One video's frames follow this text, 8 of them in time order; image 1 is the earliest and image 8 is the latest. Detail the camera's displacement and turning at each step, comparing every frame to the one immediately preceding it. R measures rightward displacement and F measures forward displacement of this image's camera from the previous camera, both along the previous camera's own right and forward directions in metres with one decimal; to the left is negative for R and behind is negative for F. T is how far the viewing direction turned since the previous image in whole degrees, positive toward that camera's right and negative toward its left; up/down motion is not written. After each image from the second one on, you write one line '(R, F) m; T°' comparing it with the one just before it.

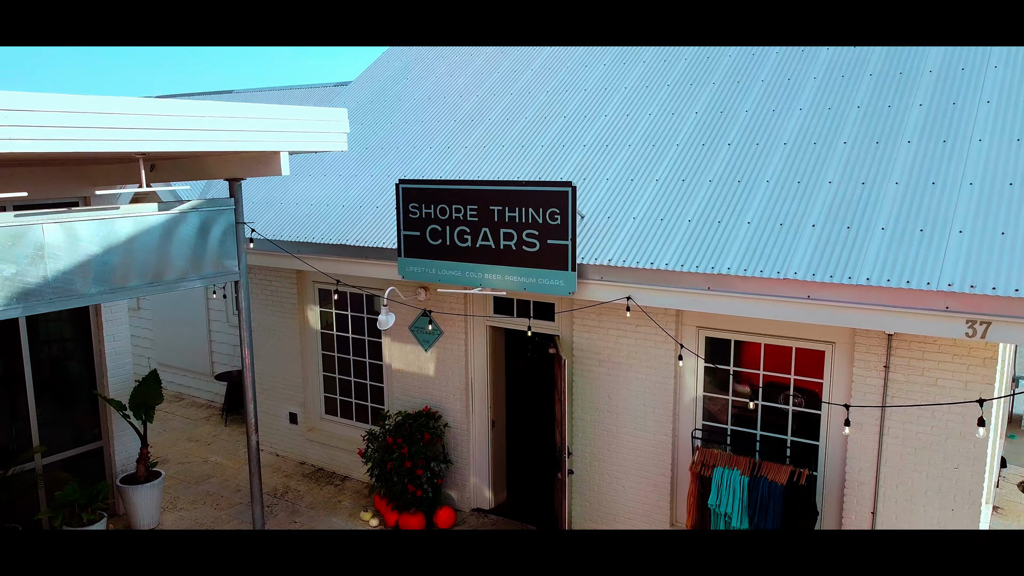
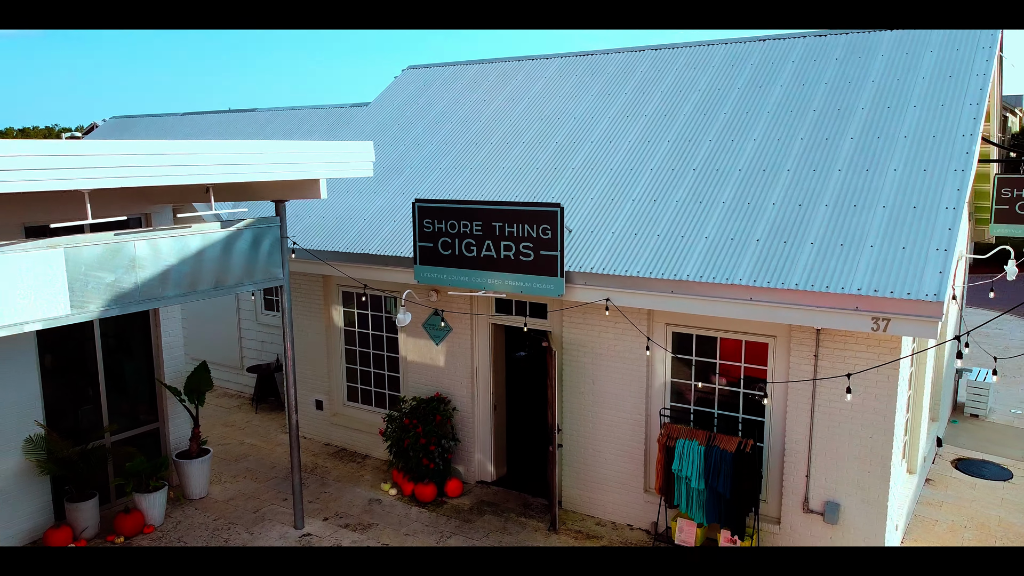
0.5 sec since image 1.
(0.0, -0.7) m; 0°
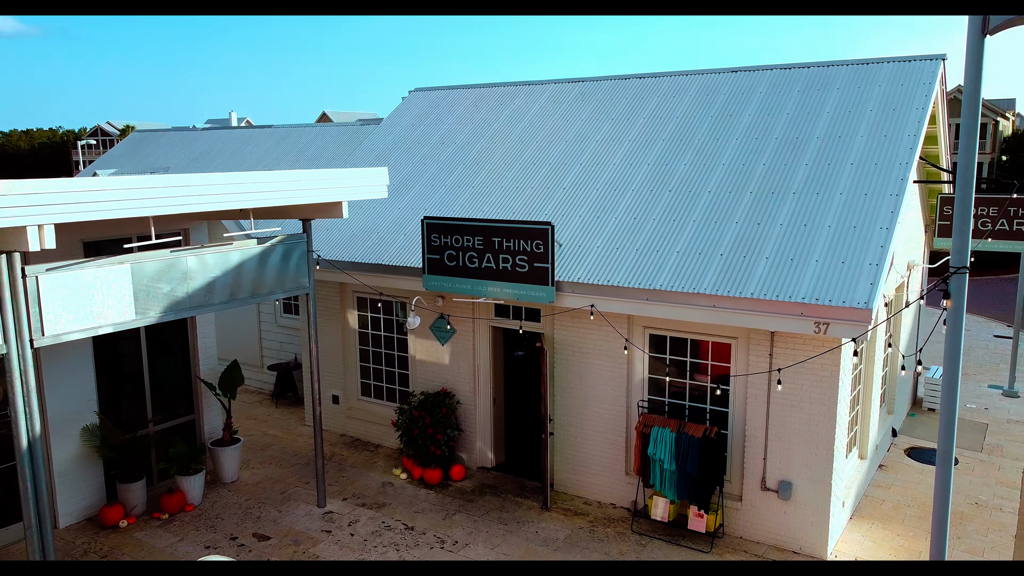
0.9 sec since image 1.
(0.0, -0.6) m; 0°
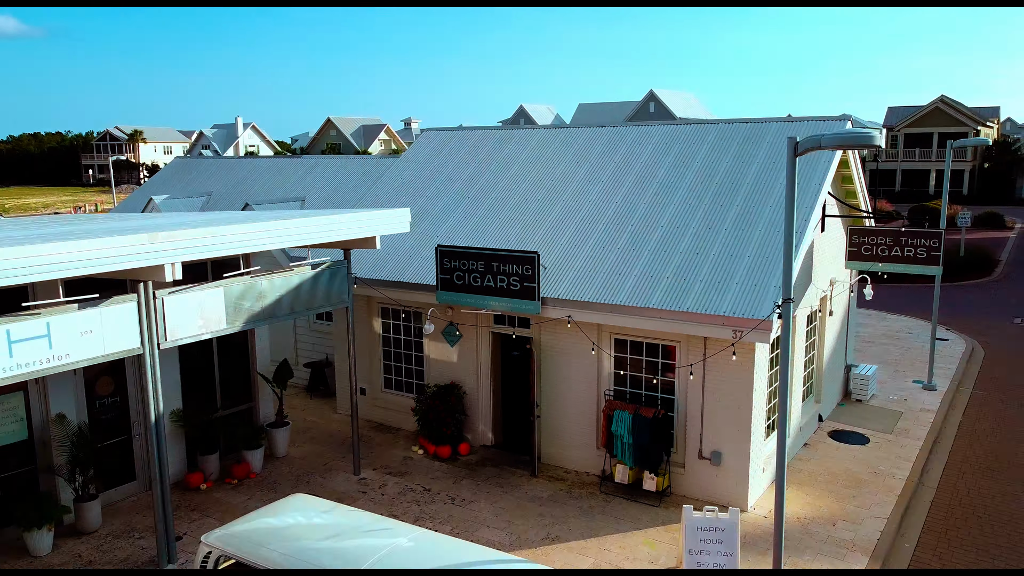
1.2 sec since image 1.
(+0.1, -1.4) m; 0°
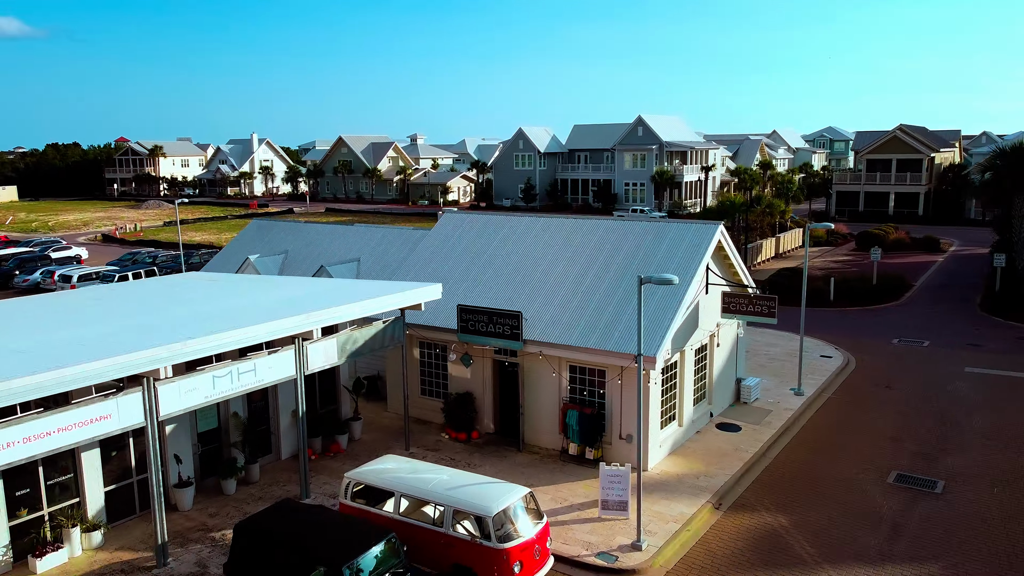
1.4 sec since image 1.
(+0.1, -3.9) m; 0°
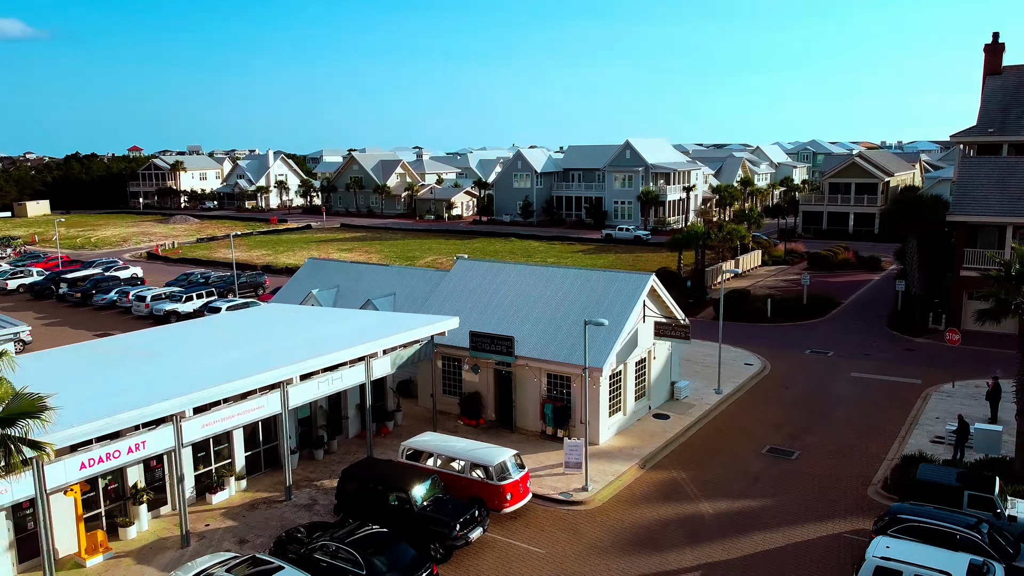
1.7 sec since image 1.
(+0.1, -4.7) m; 0°
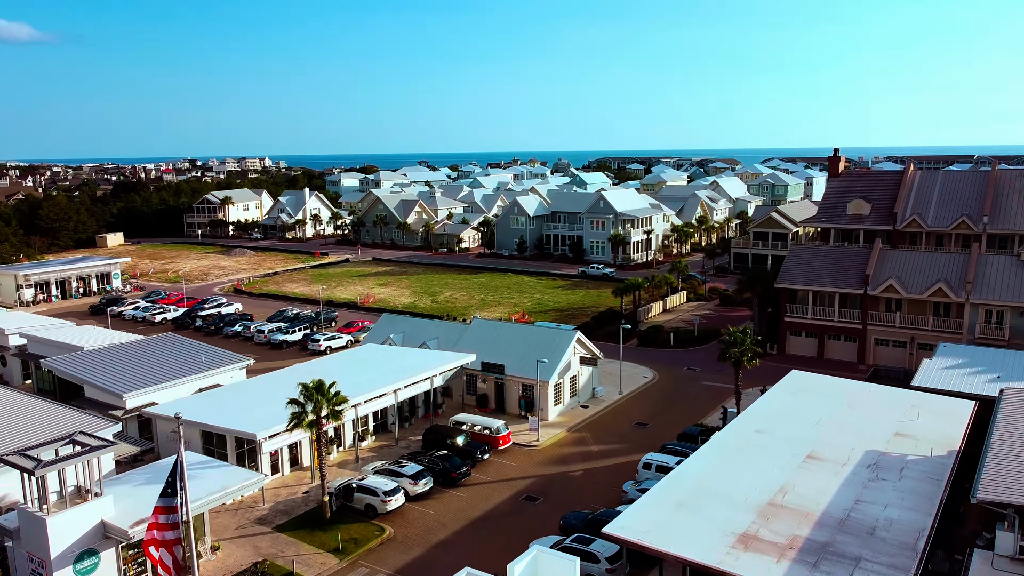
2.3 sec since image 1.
(+0.4, -13.7) m; 0°
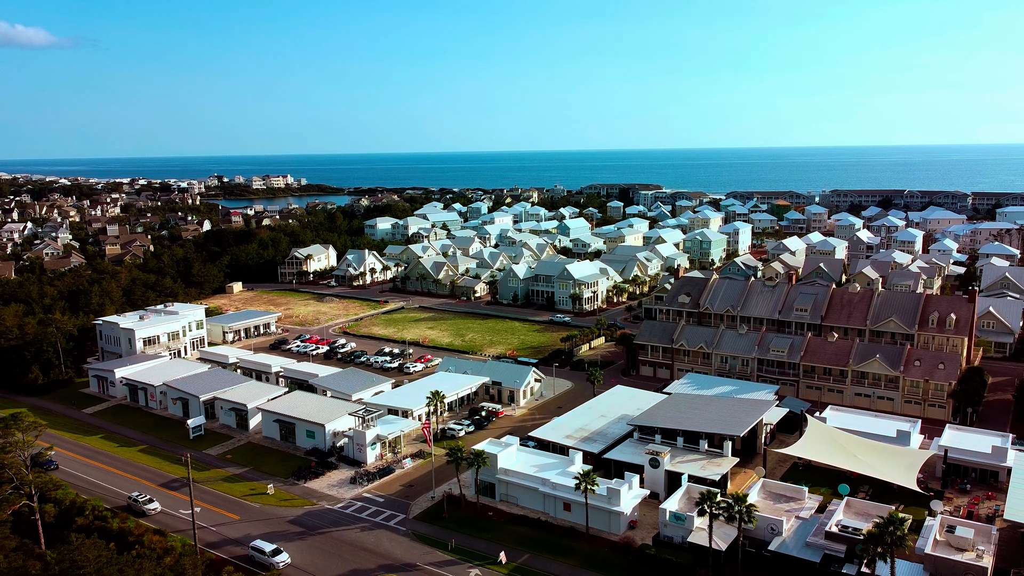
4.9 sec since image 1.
(+1.0, -38.0) m; 0°
